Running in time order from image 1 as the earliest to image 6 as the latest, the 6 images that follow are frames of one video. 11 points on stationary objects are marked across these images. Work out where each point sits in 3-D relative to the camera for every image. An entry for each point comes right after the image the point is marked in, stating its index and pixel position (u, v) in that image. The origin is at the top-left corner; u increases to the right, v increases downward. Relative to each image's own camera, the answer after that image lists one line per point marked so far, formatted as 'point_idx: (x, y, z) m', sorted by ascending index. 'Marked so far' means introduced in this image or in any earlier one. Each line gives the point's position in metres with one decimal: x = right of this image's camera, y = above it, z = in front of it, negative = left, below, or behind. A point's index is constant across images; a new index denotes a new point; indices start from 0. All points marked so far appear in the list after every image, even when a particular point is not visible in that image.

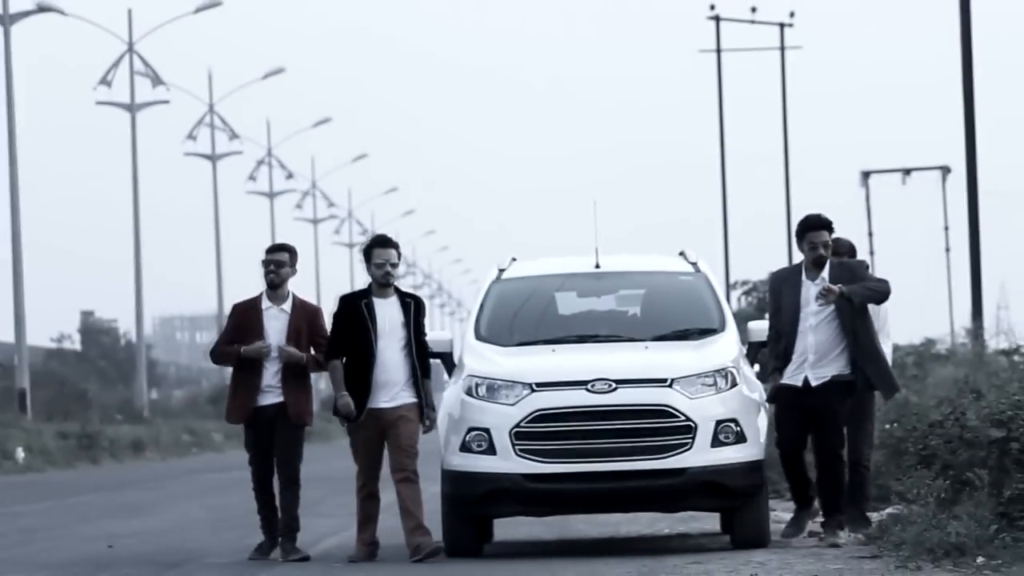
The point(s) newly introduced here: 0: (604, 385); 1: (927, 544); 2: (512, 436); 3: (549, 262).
0: (+0.5, -0.6, +10.0) m
1: (+2.2, -1.4, +9.4) m
2: (0.0, -0.8, +10.0) m
3: (+0.2, +0.2, +12.0) m
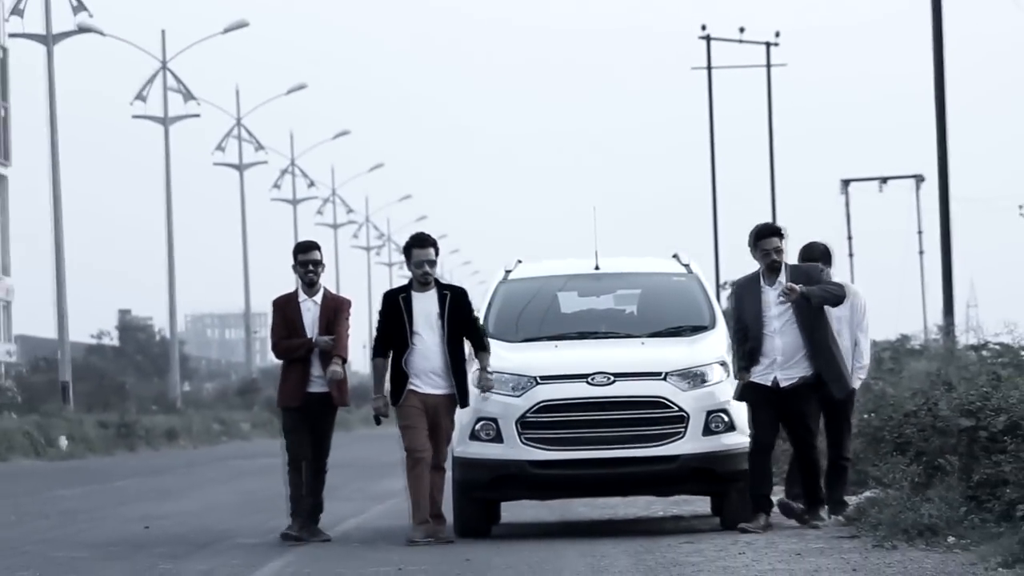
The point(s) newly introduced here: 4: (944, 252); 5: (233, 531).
0: (+0.6, -0.6, +10.7) m
1: (+2.3, -1.4, +10.2) m
2: (0.0, -0.8, +10.7) m
3: (+0.3, +0.2, +12.7) m
4: (+3.8, +0.3, +15.4) m
5: (-1.7, -1.5, +10.9) m
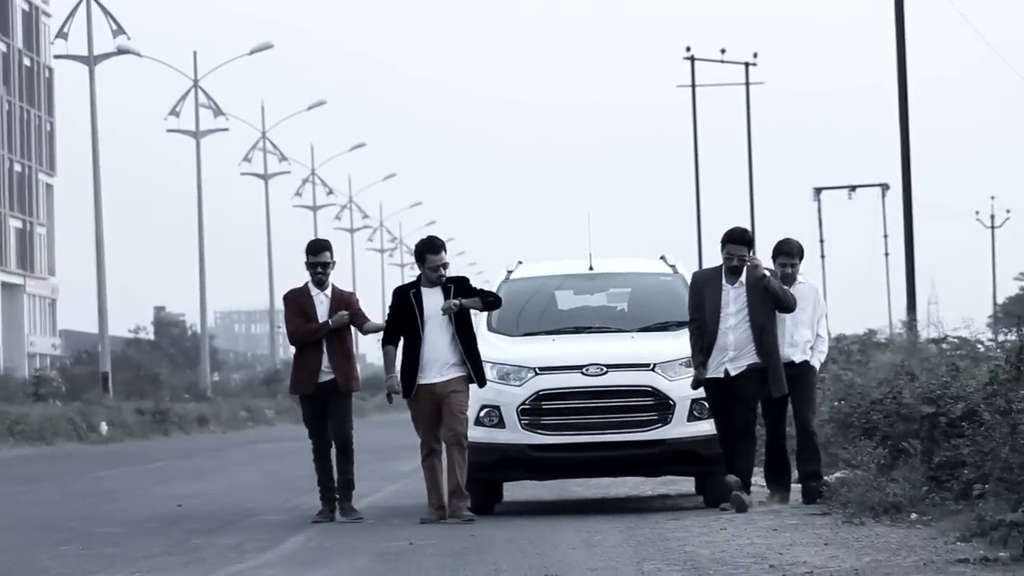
0: (+0.6, -0.5, +11.7) m
1: (+2.3, -1.4, +11.2) m
2: (0.0, -0.8, +11.7) m
3: (+0.3, +0.2, +13.7) m
4: (+3.8, +0.3, +16.3) m
5: (-1.7, -1.5, +11.9) m
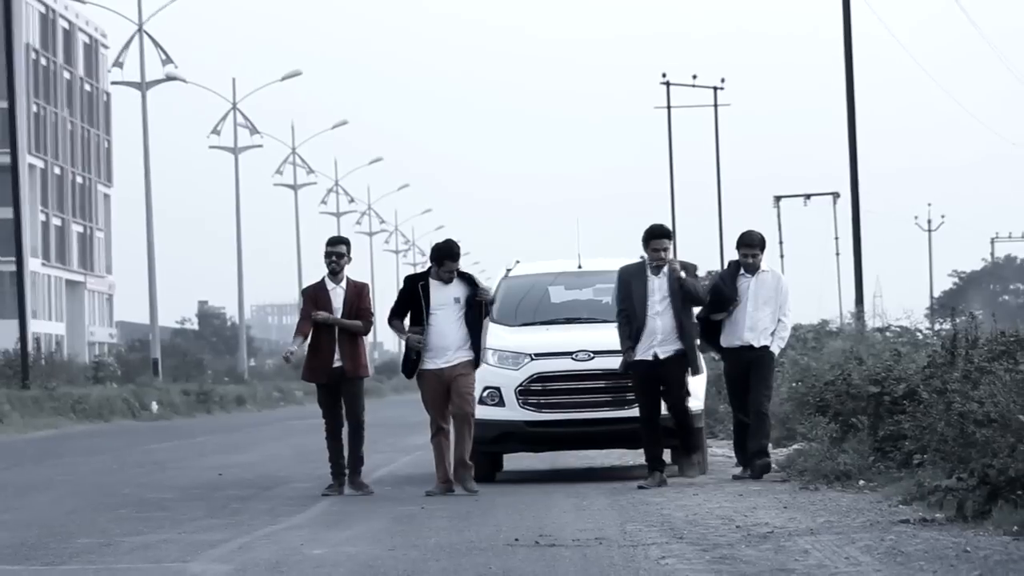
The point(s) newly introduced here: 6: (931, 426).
0: (+0.6, -0.5, +13.3) m
1: (+2.3, -1.3, +12.8) m
2: (0.0, -0.8, +13.3) m
3: (+0.3, +0.2, +15.3) m
4: (+3.8, +0.4, +17.9) m
5: (-1.7, -1.5, +13.5) m
6: (+3.0, -1.0, +12.6) m
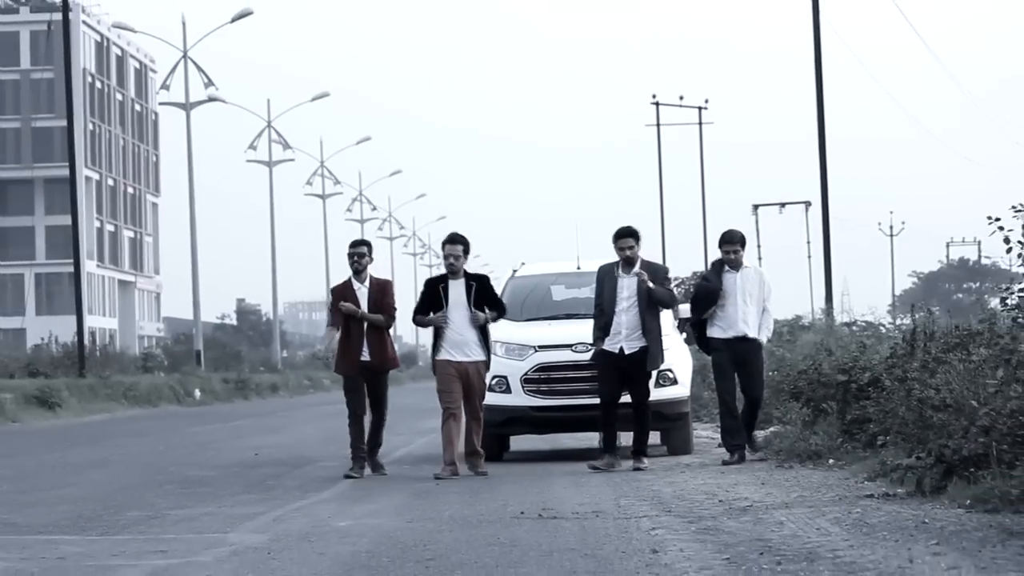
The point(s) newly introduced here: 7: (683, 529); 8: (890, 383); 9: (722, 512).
0: (+0.6, -0.5, +14.8) m
1: (+2.3, -1.3, +14.2) m
2: (+0.1, -0.8, +14.8) m
3: (+0.3, +0.2, +16.8) m
4: (+3.8, +0.4, +19.4) m
5: (-1.7, -1.5, +15.0) m
6: (+3.1, -1.0, +14.0) m
7: (+1.3, -1.8, +13.0) m
8: (+3.1, -0.8, +14.4) m
9: (+1.6, -1.7, +13.4) m
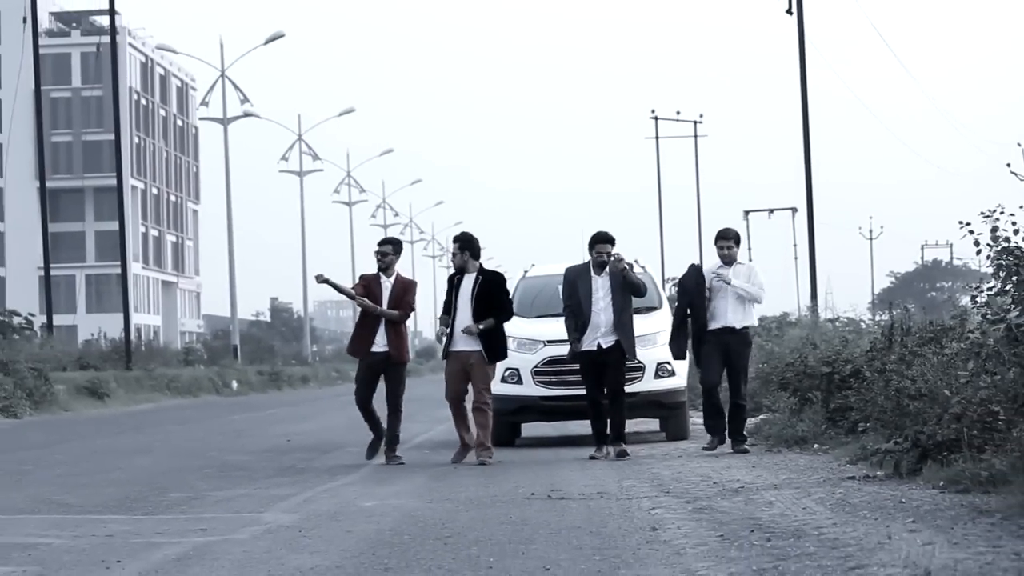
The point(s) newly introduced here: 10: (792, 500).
0: (+0.7, -0.5, +16.0) m
1: (+2.4, -1.3, +15.5) m
2: (+0.2, -0.8, +16.1) m
3: (+0.4, +0.2, +18.0) m
4: (+3.9, +0.4, +20.7) m
5: (-1.6, -1.5, +16.2) m
6: (+3.2, -1.0, +15.3) m
7: (+1.4, -1.8, +14.3) m
8: (+3.2, -0.8, +15.7) m
9: (+1.7, -1.7, +14.7) m
10: (+2.3, -1.7, +14.2) m
